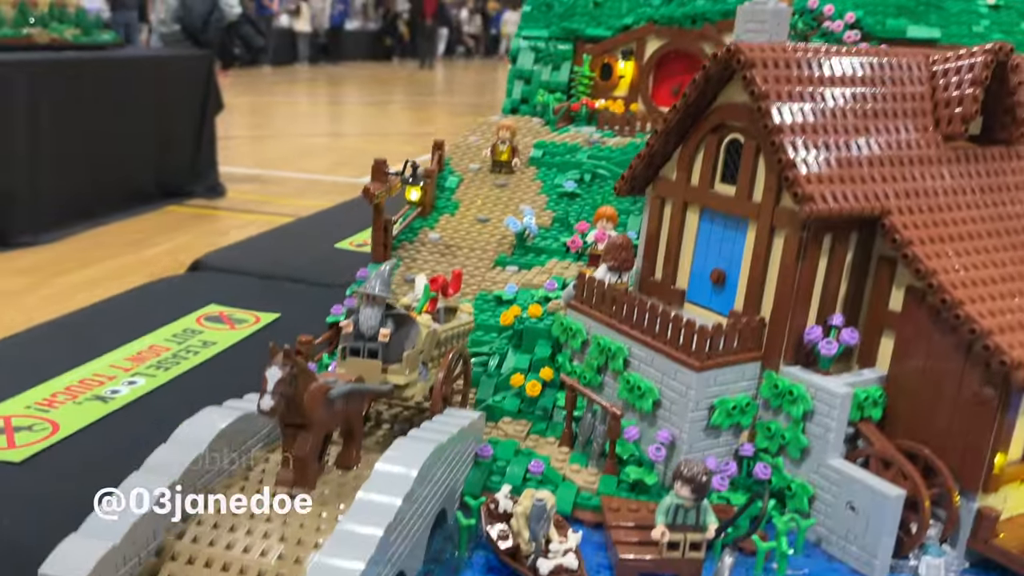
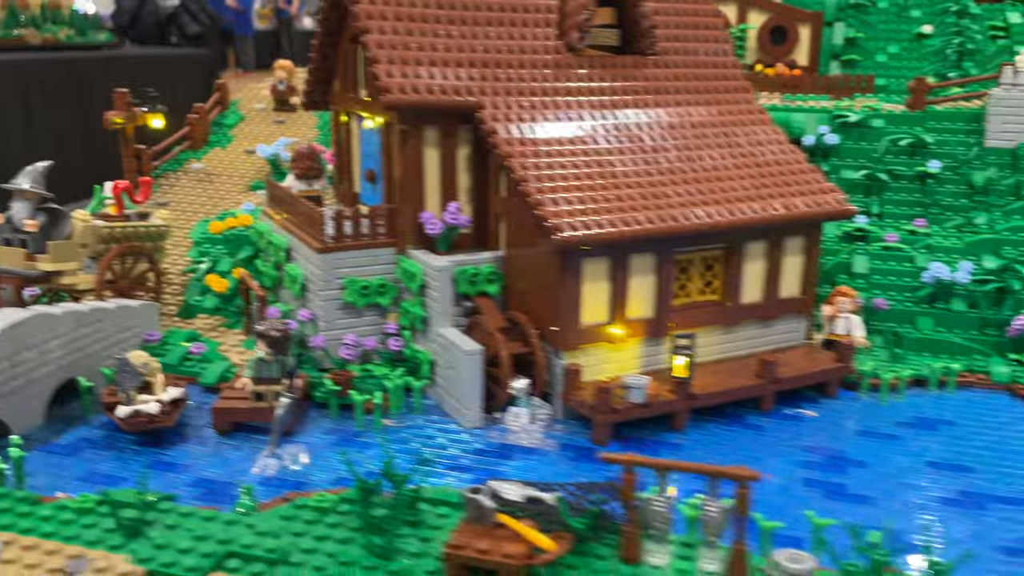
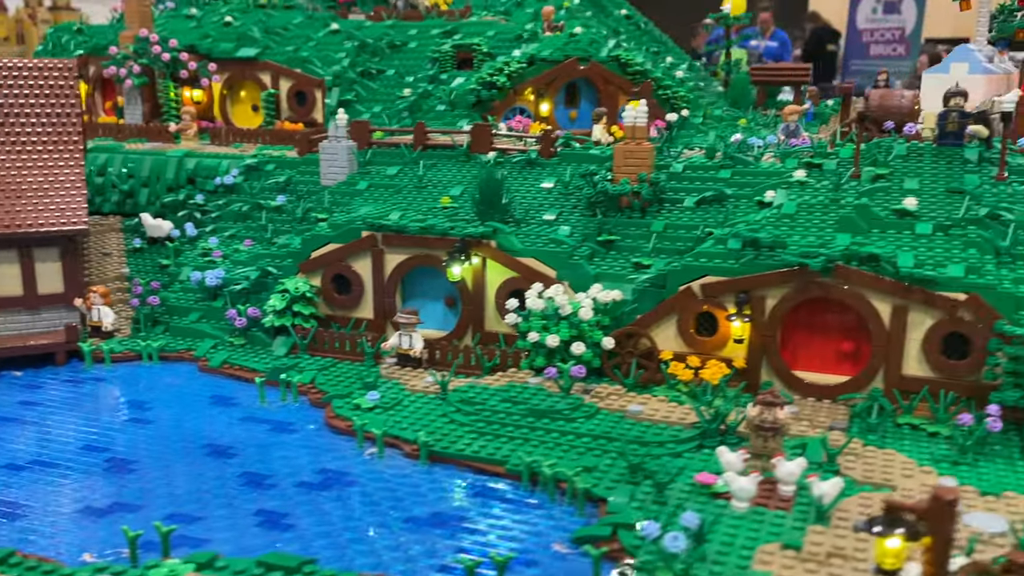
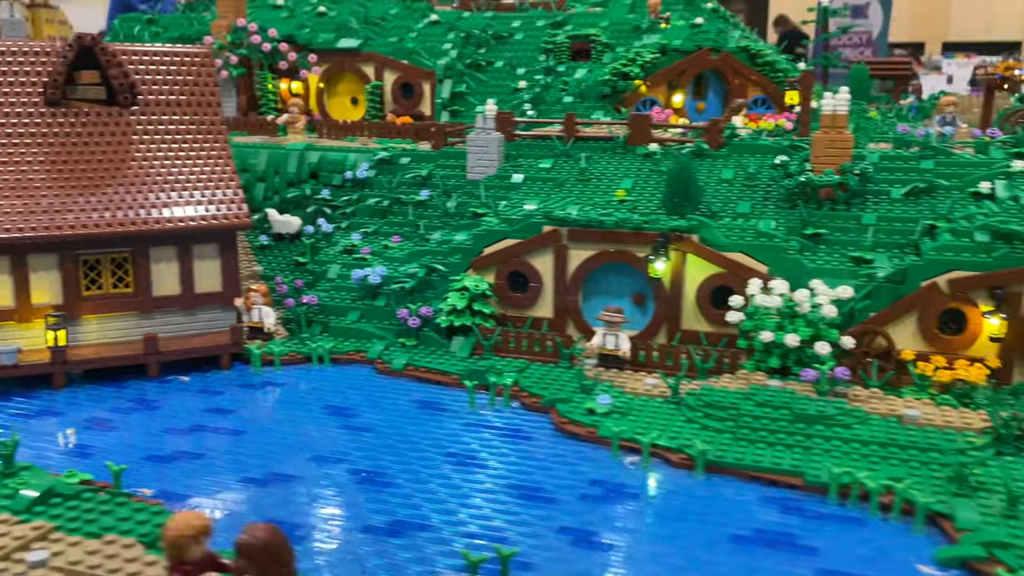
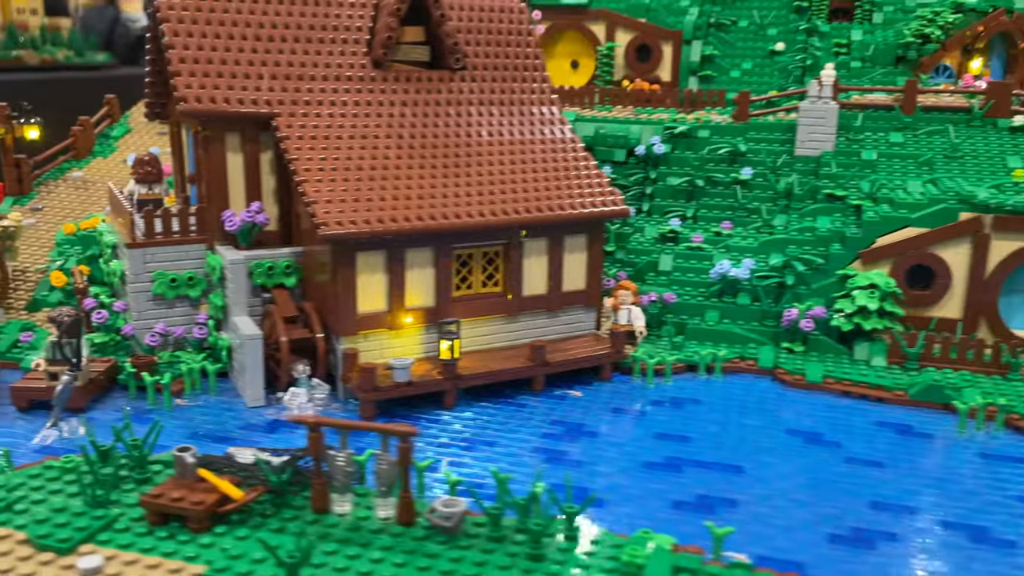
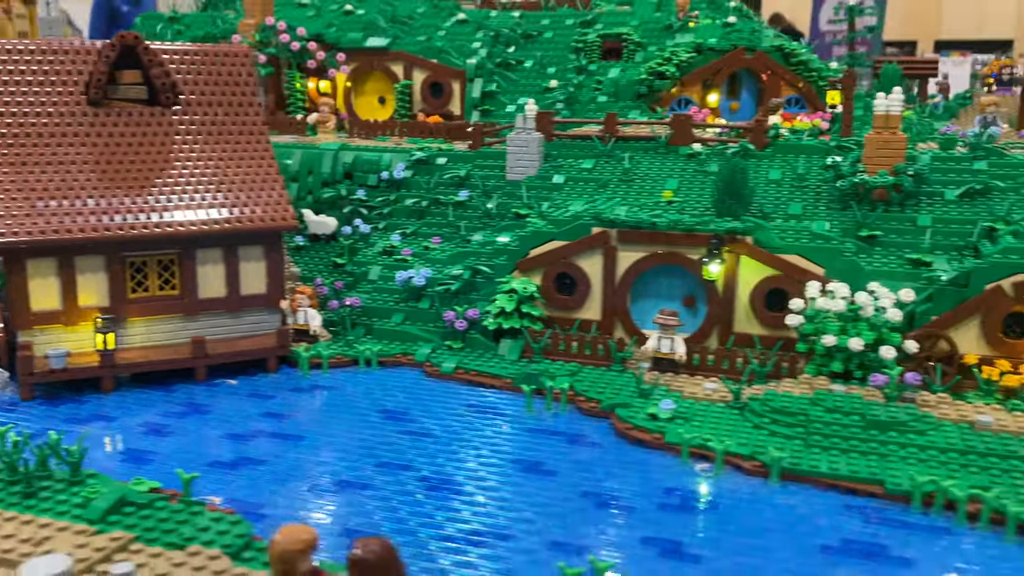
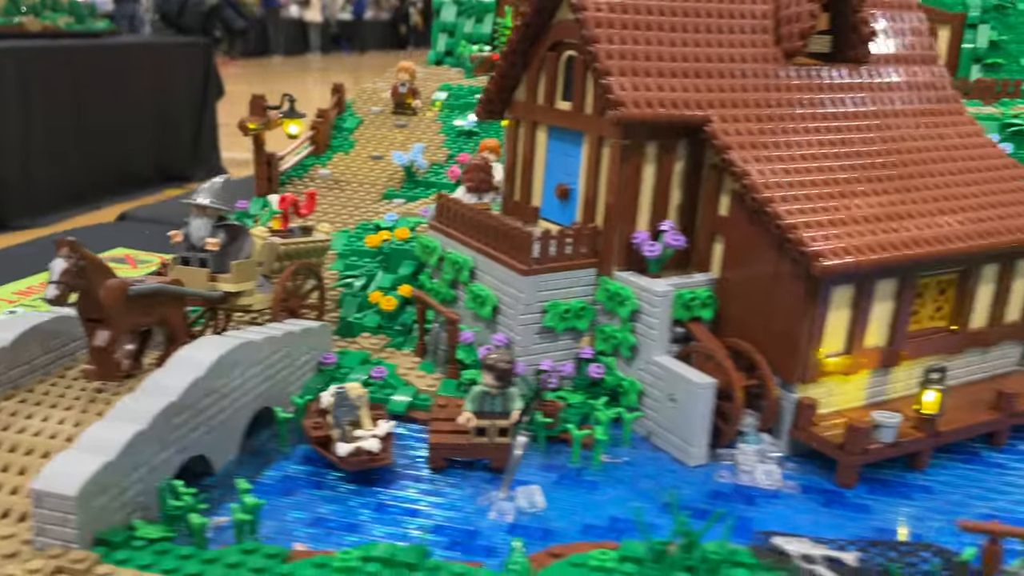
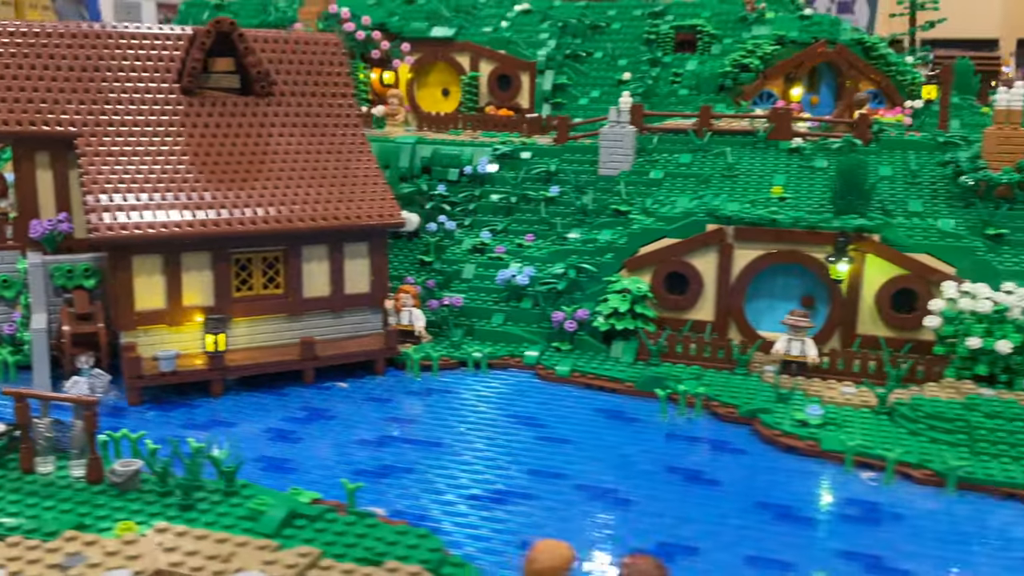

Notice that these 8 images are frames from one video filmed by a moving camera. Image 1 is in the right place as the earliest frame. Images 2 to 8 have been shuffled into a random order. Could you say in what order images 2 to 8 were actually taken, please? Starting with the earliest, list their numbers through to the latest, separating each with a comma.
7, 2, 5, 8, 6, 4, 3
